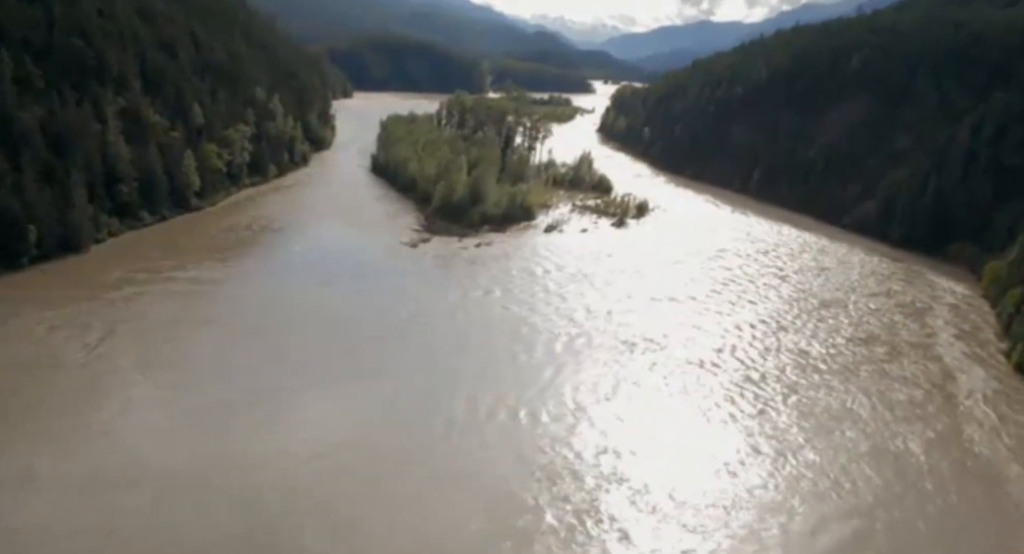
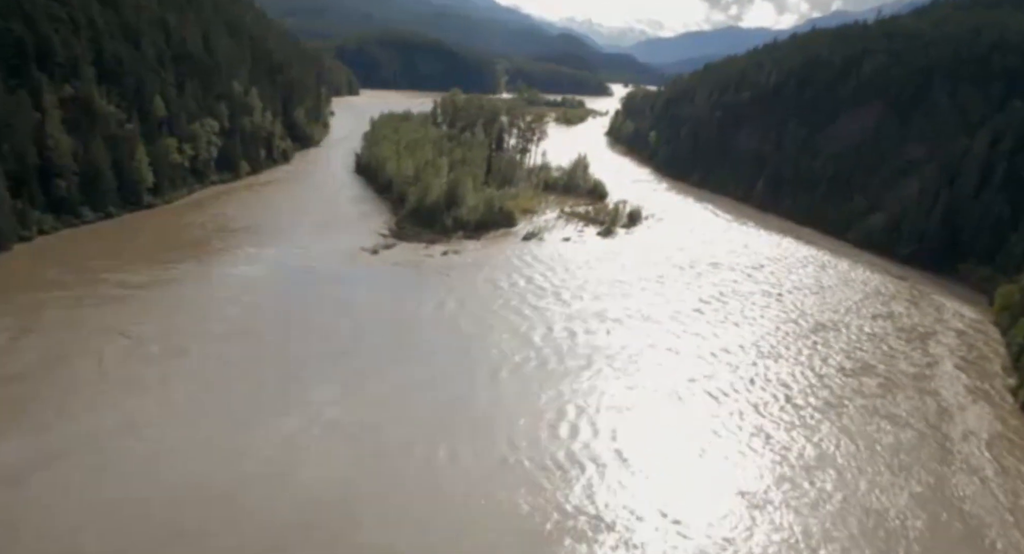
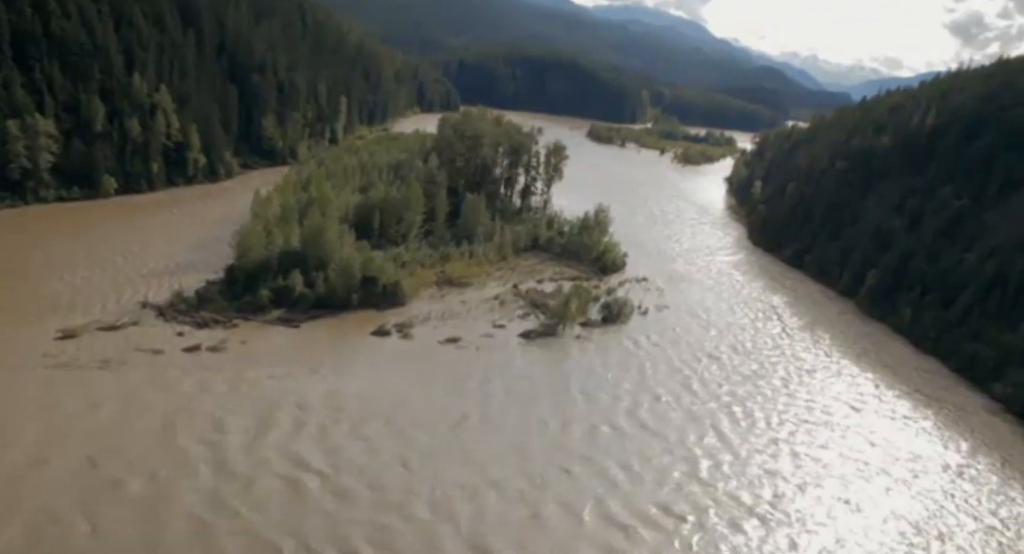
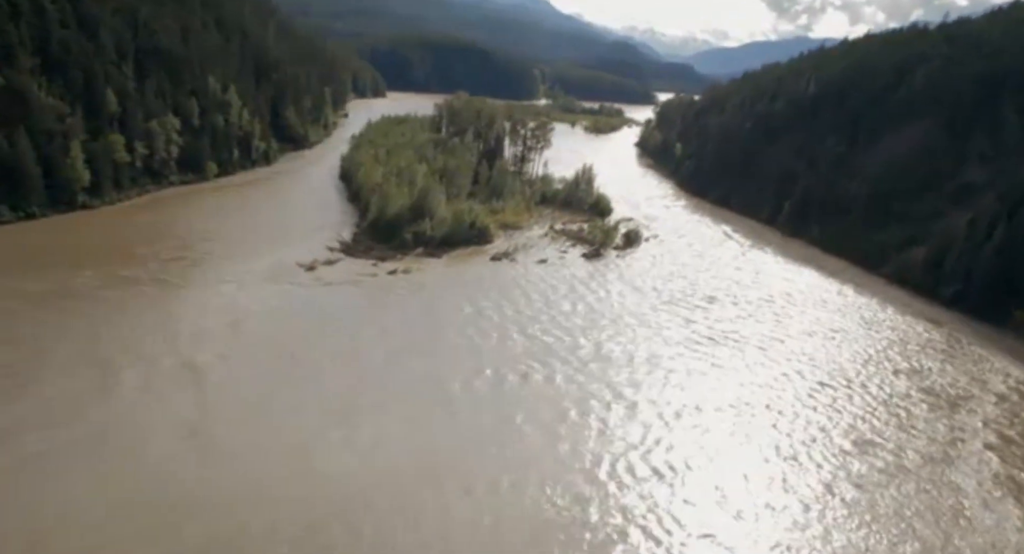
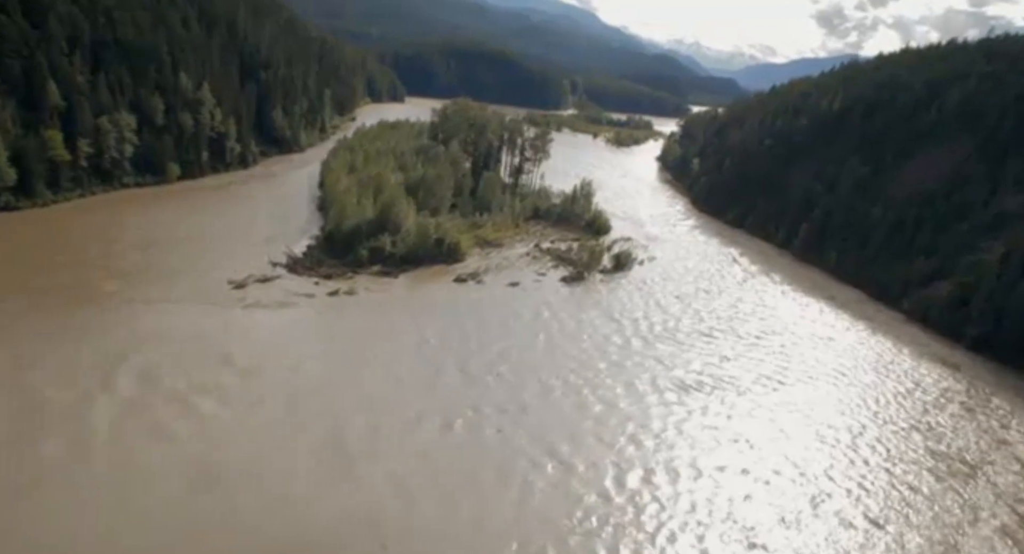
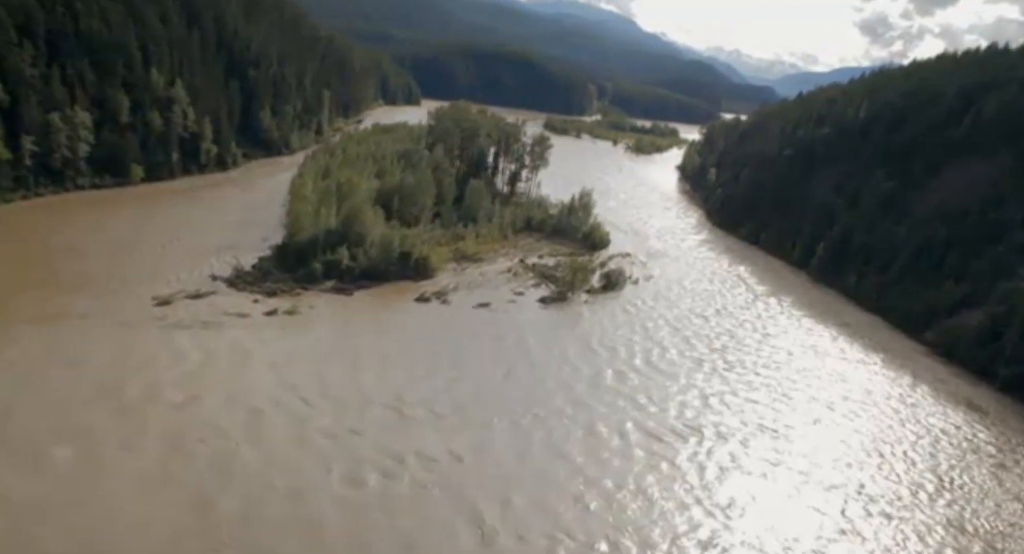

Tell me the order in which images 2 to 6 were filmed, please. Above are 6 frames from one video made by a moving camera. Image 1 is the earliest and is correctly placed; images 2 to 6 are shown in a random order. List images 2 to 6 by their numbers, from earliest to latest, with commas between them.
2, 4, 5, 6, 3
